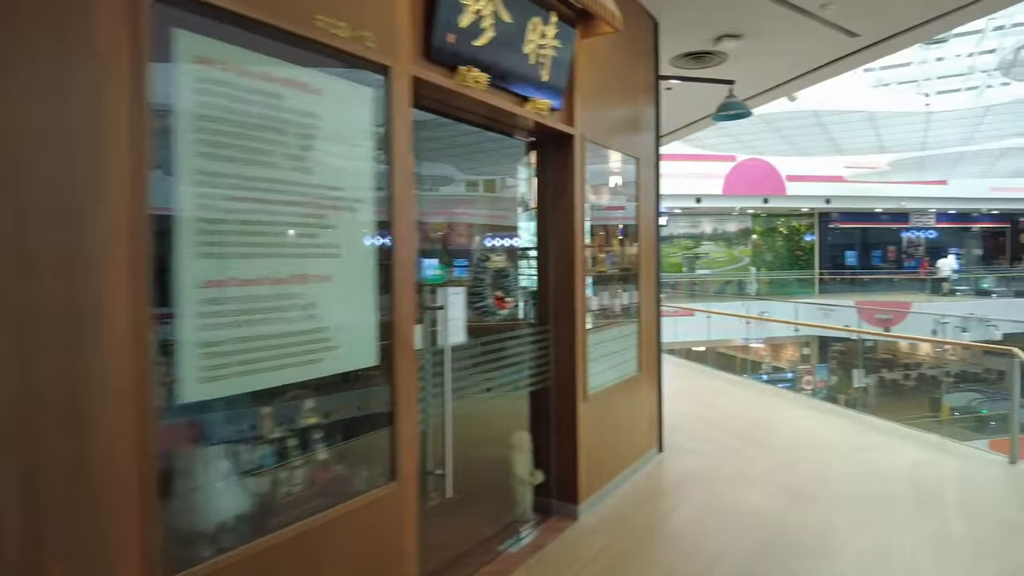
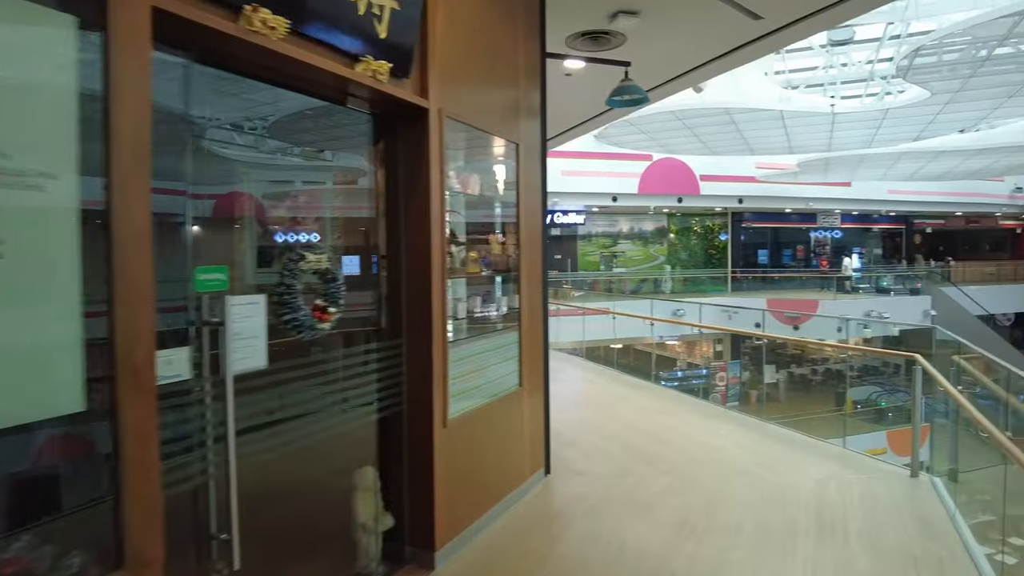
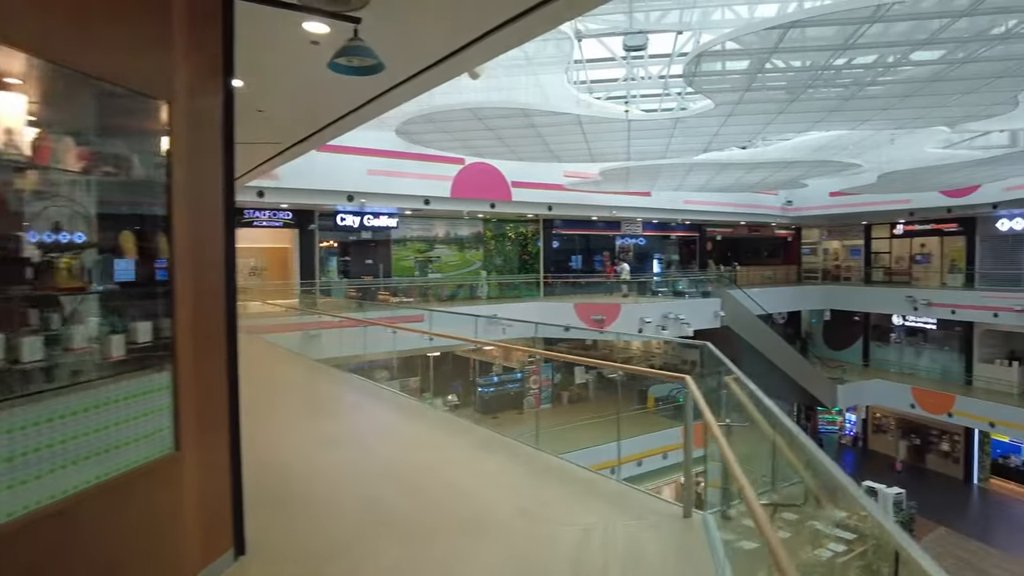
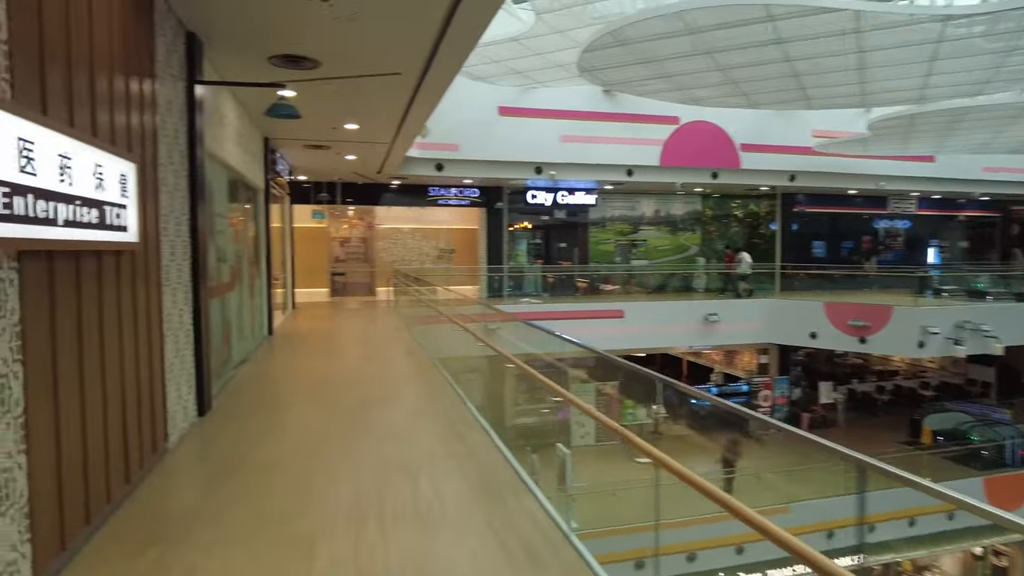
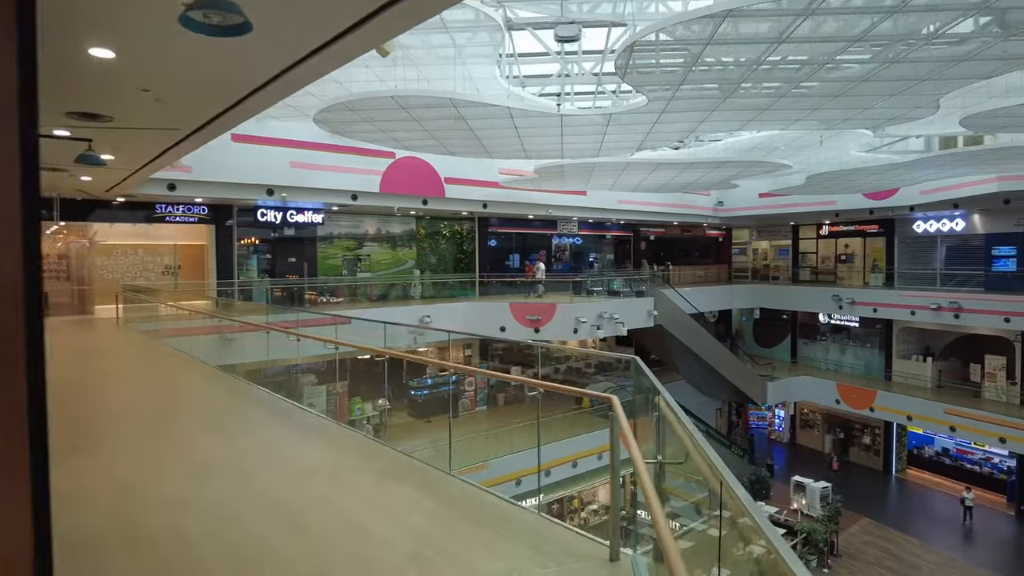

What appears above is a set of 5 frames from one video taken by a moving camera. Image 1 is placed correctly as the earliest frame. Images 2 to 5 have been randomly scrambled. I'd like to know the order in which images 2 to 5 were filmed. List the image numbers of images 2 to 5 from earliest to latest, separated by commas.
2, 3, 5, 4
